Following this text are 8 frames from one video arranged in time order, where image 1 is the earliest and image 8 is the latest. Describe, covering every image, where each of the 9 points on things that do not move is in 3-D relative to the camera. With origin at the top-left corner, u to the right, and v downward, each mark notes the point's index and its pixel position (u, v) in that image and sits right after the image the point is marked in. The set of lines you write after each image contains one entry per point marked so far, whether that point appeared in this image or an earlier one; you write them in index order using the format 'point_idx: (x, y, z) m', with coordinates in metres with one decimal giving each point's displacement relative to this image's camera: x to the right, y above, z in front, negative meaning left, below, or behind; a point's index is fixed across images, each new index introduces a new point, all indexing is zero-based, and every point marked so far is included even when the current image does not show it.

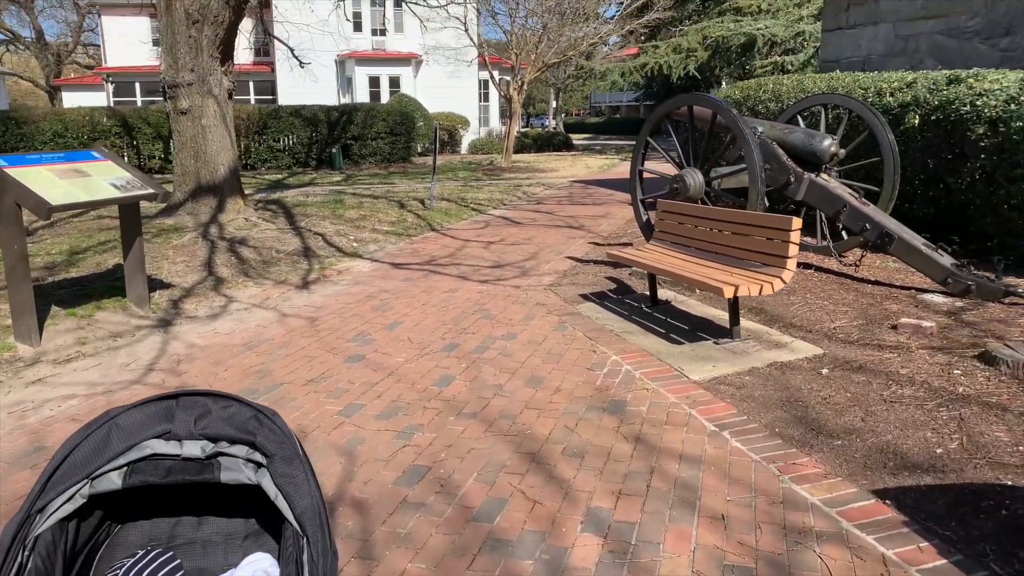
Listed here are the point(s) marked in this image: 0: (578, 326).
0: (+0.4, -0.2, +4.8) m
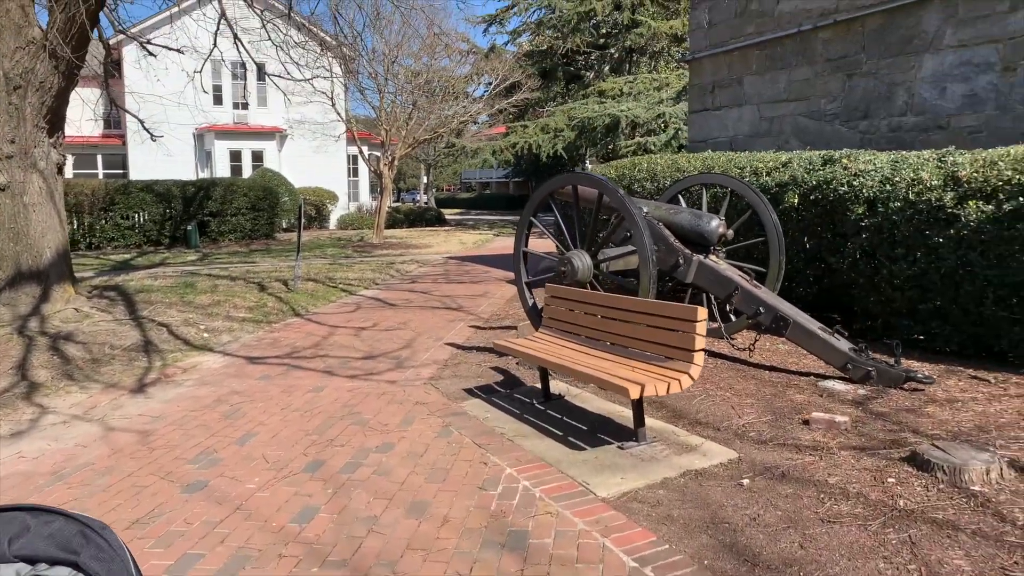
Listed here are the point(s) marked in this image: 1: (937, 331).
0: (-0.3, -0.7, +4.2) m
1: (+2.7, -0.3, +5.2) m
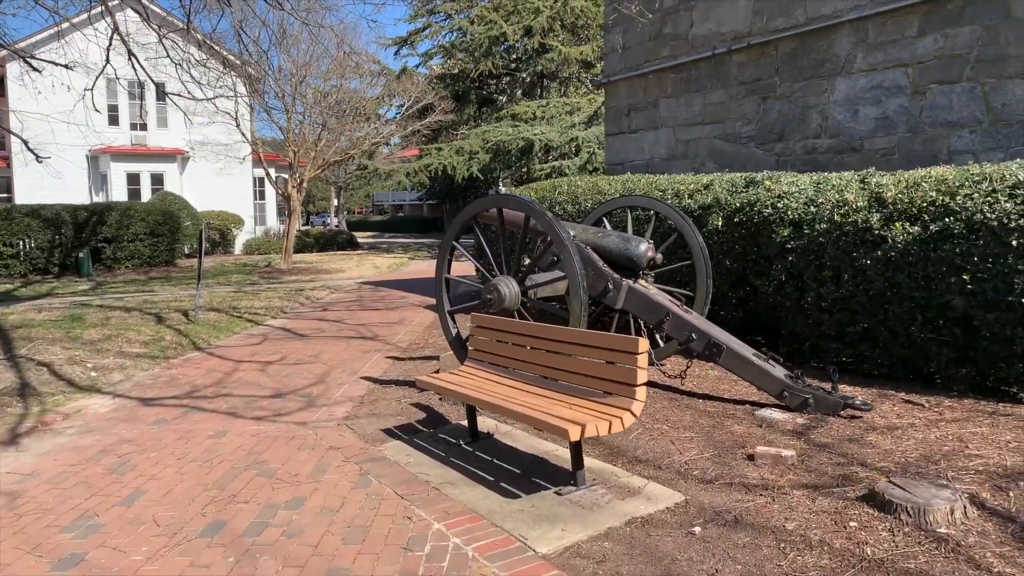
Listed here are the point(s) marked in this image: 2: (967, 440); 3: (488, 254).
0: (-0.6, -0.9, +3.8) m
1: (+2.2, -0.4, +5.1) m
2: (+2.1, -0.7, +3.8) m
3: (-0.2, +0.2, +5.2) m
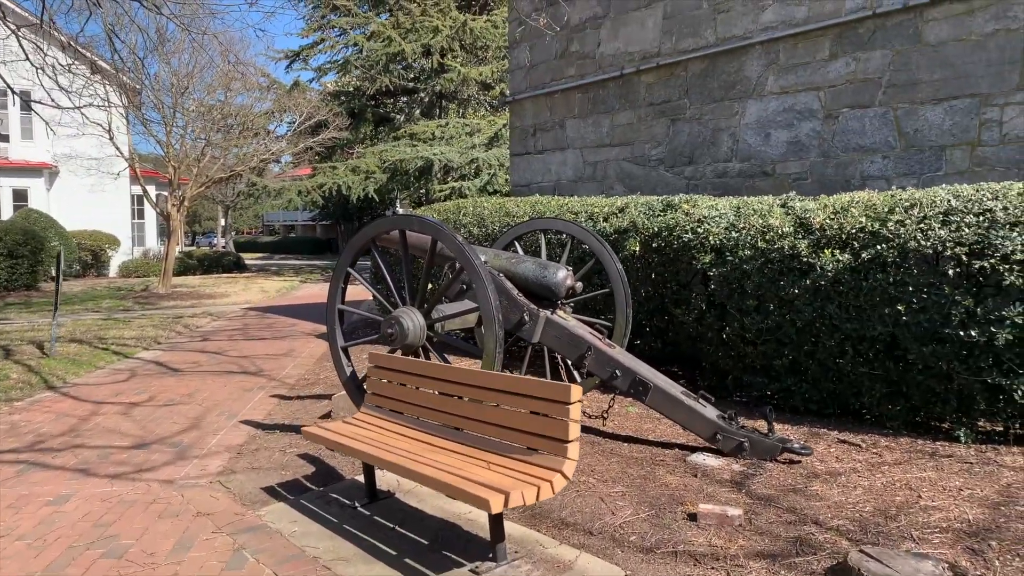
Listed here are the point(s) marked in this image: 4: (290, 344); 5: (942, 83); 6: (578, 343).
0: (-1.0, -1.0, +3.2) m
1: (+1.7, -0.6, +4.8) m
2: (+1.7, -0.9, +3.5) m
3: (-0.7, 0.0, +4.7) m
4: (-2.7, -0.7, +9.8) m
5: (+3.0, +1.4, +5.7) m
6: (+0.4, -0.3, +4.4) m
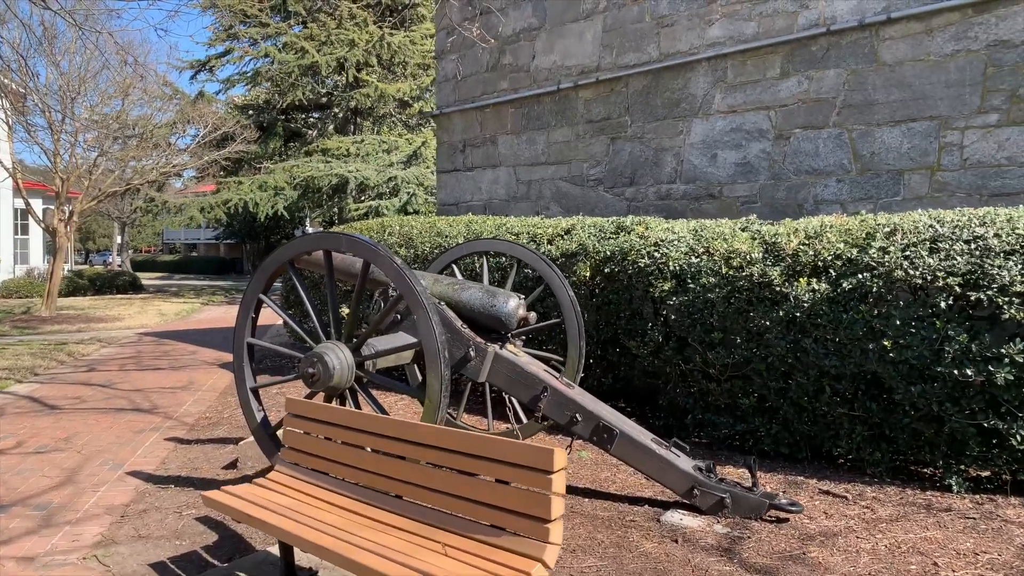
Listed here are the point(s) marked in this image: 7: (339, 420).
0: (-1.1, -1.2, +2.4) m
1: (+1.4, -0.8, +4.4) m
2: (+1.6, -1.0, +3.0) m
3: (-1.0, -0.1, +4.0) m
4: (-3.5, -0.9, +8.8) m
5: (+2.6, +1.2, +5.5) m
6: (+0.1, -0.5, +3.8) m
7: (-0.6, -0.5, +3.0) m
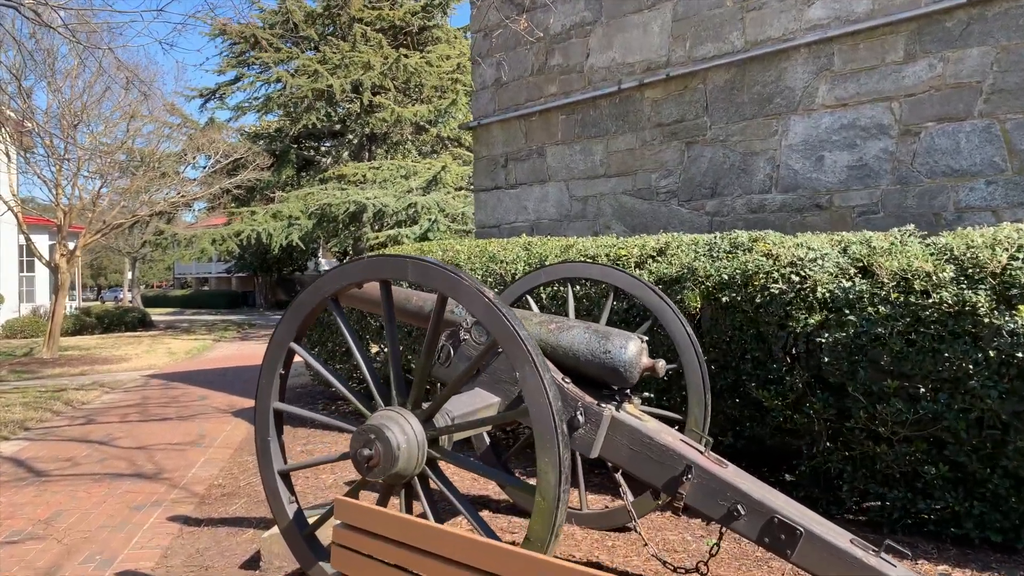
0: (-0.7, -1.3, +1.3) m
1: (+1.8, -0.9, +3.3) m
2: (+2.0, -1.1, +1.9) m
3: (-0.6, -0.3, +2.9) m
4: (-3.0, -1.3, +7.8) m
5: (+3.1, +1.1, +4.4) m
6: (+0.5, -0.6, +2.8) m
7: (-0.2, -0.6, +2.0) m
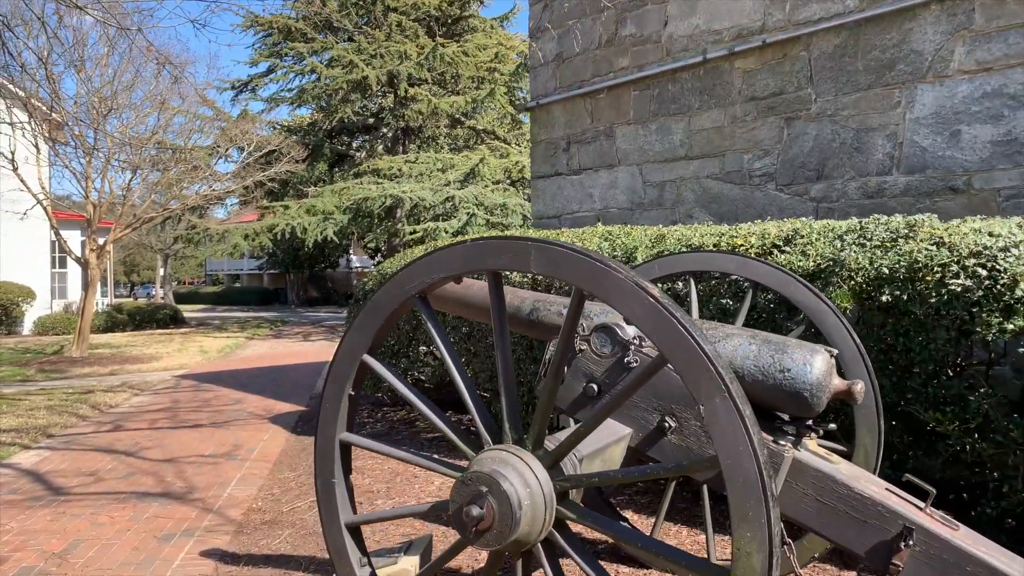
0: (-0.3, -1.3, +0.6) m
1: (+2.2, -0.9, +2.5) m
2: (+2.4, -1.1, +1.1) m
3: (-0.2, -0.3, +2.2) m
4: (-2.5, -1.3, +7.1) m
5: (+3.5, +1.1, +3.6) m
6: (+0.9, -0.6, +2.0) m
7: (+0.2, -0.6, +1.2) m
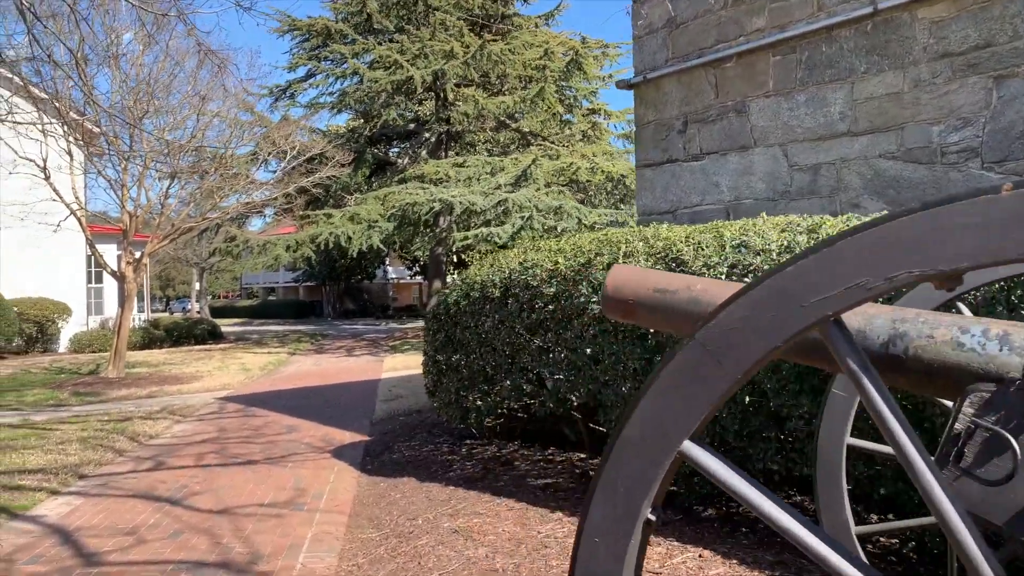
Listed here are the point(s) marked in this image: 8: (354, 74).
0: (+0.2, -1.3, -0.5) m
1: (+2.9, -0.9, +1.3) m
2: (+2.9, -1.0, -0.1) m
3: (+0.4, -0.3, +1.1) m
4: (-1.6, -1.4, +6.1) m
5: (+4.1, +1.1, +2.3) m
6: (+1.5, -0.6, +0.8) m
7: (+0.7, -0.6, +0.1) m
8: (-3.7, +5.0, +18.9) m
